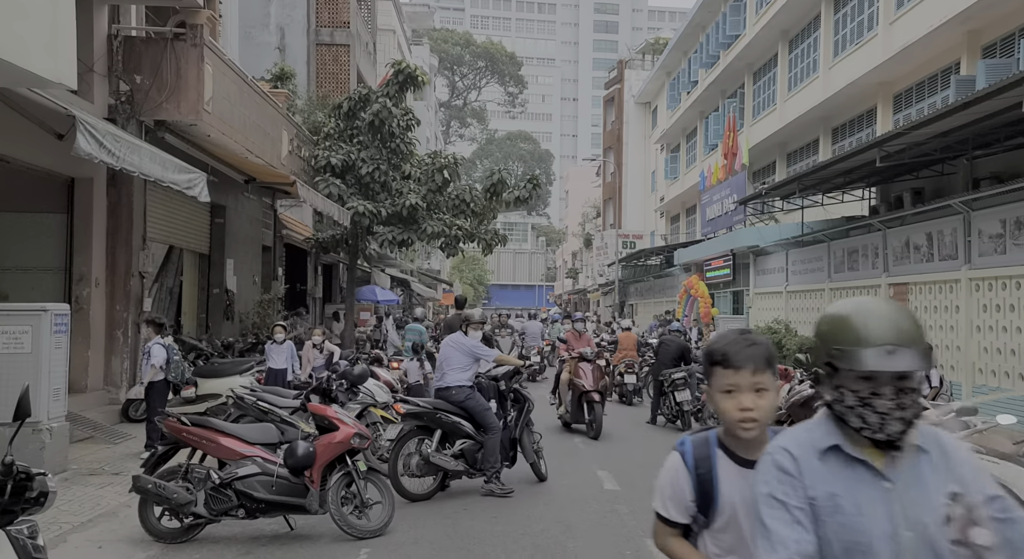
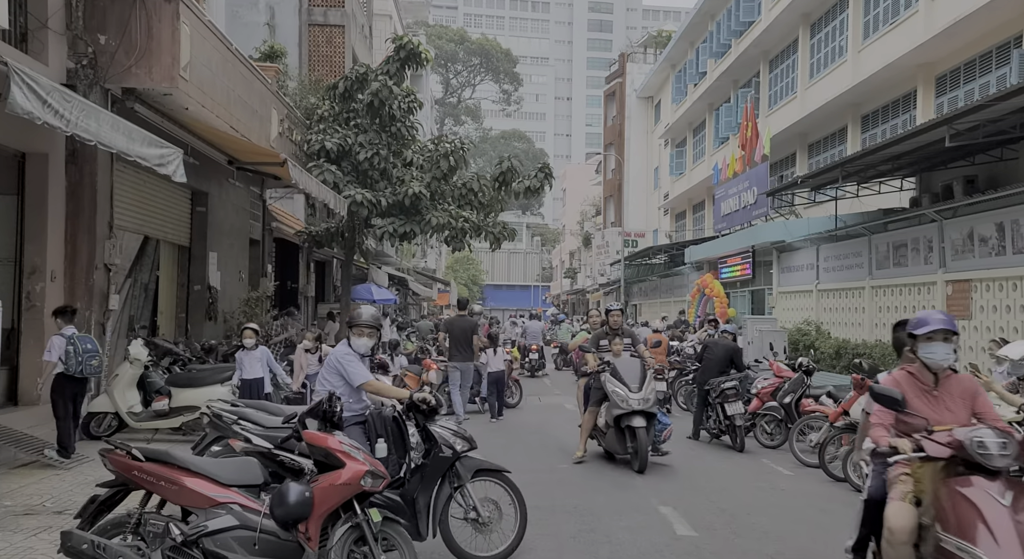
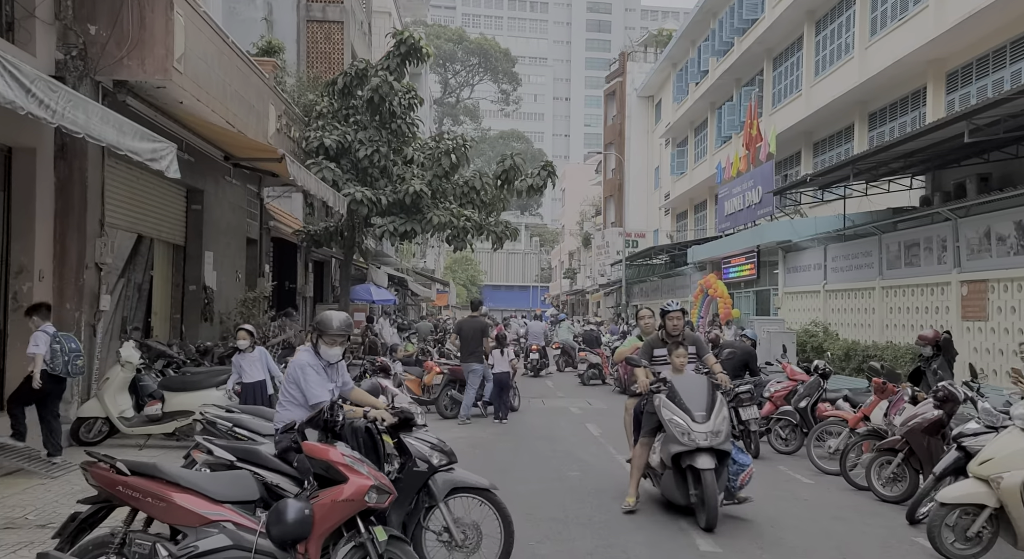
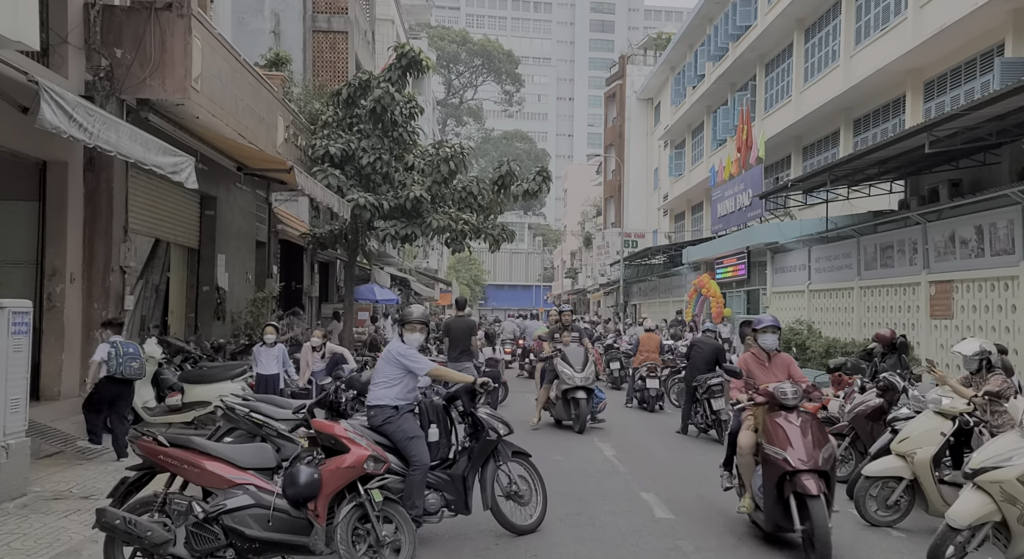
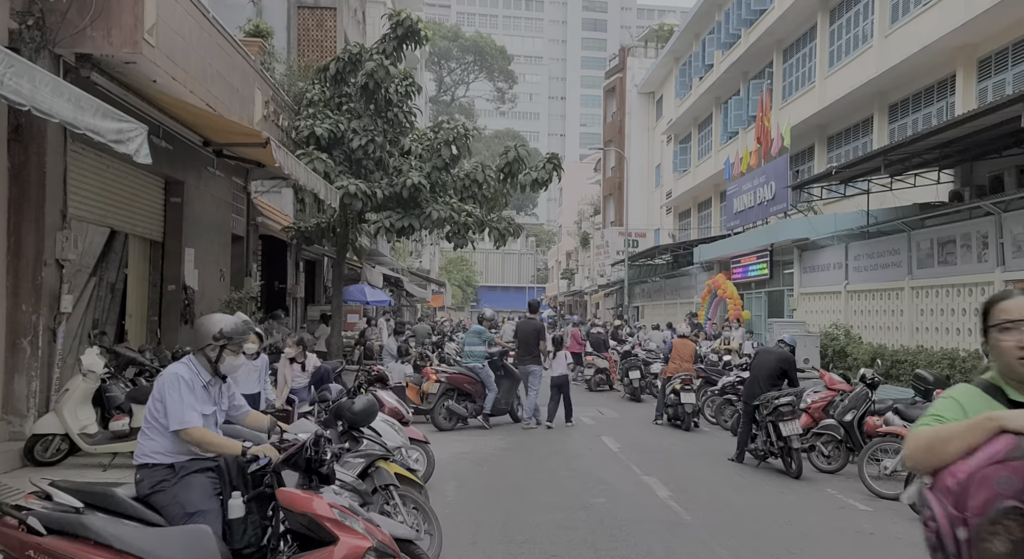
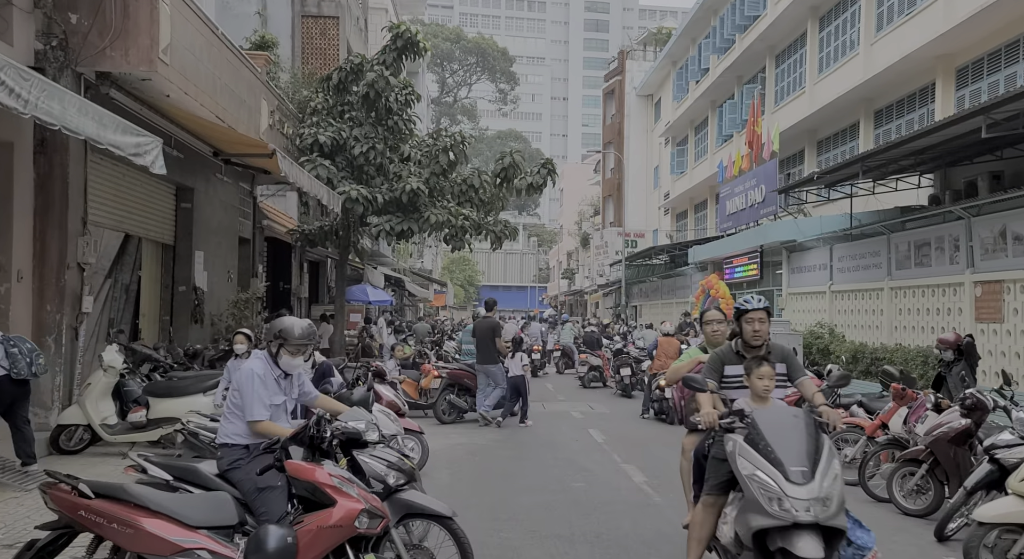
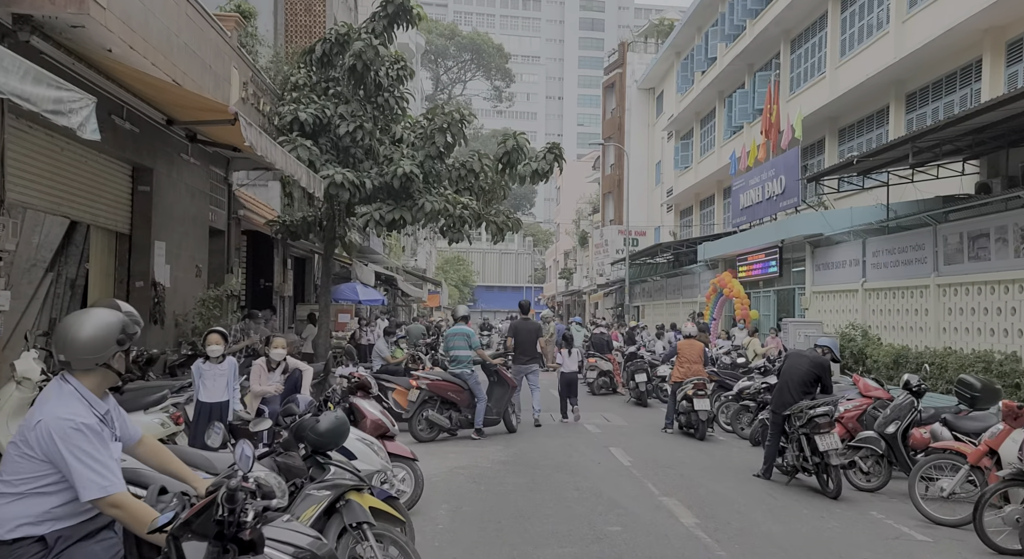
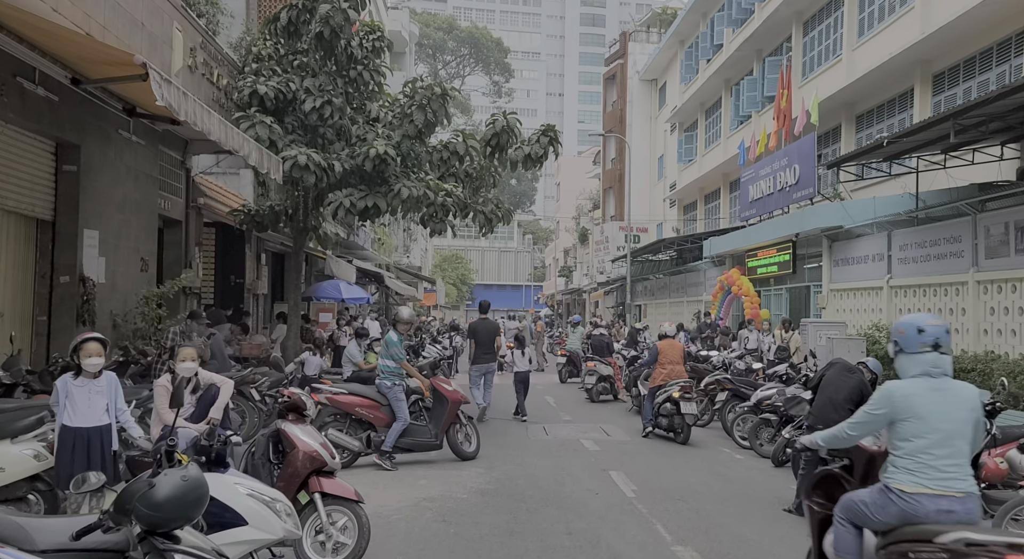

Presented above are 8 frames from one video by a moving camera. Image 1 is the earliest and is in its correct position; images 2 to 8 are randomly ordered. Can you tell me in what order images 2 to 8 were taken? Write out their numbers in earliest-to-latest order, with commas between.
4, 2, 3, 6, 5, 7, 8
